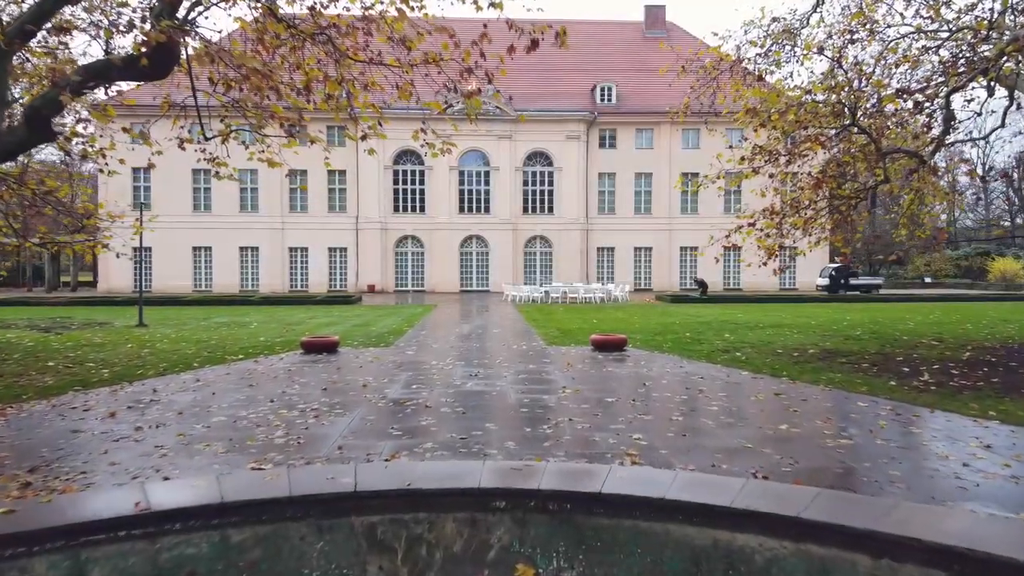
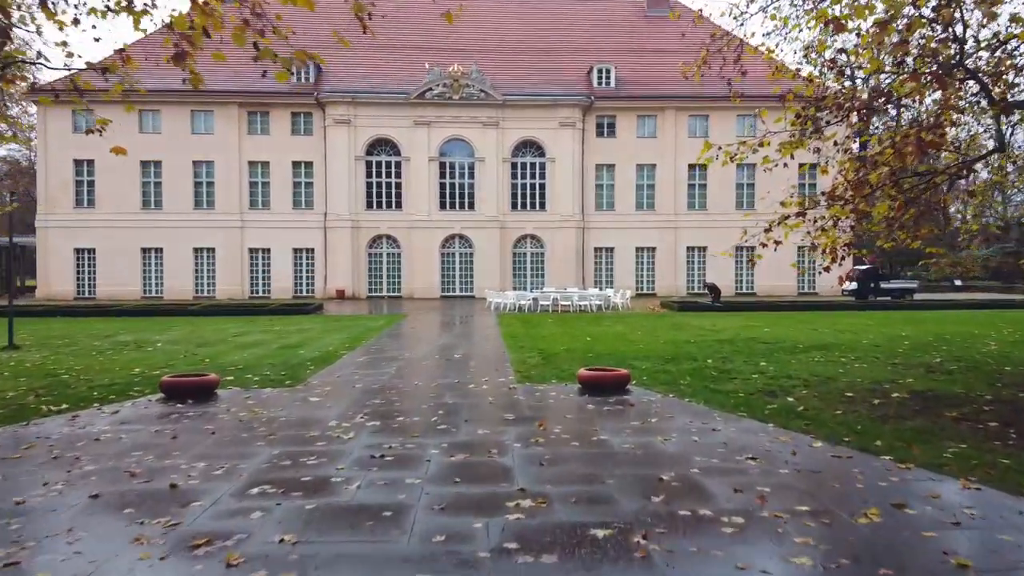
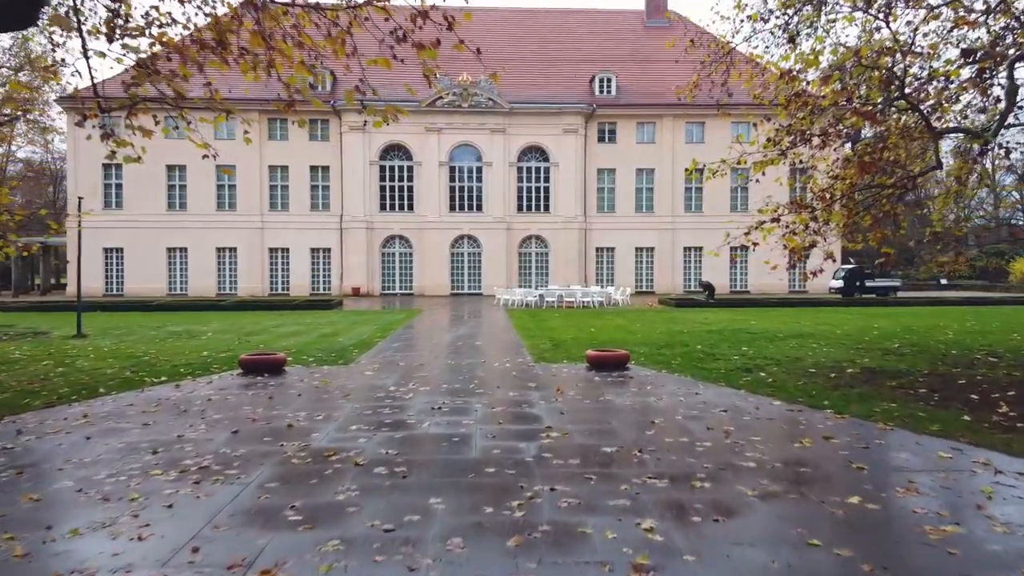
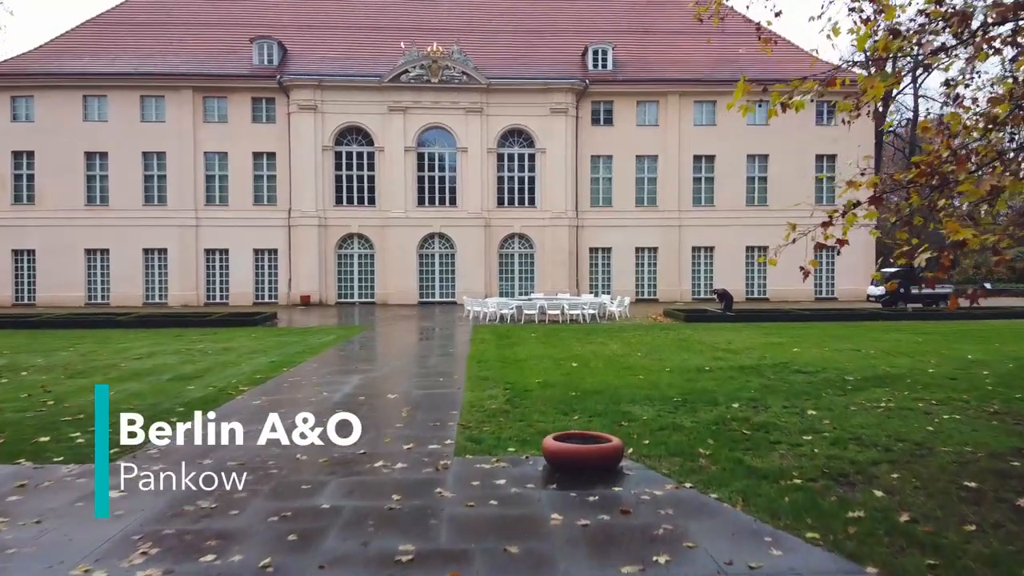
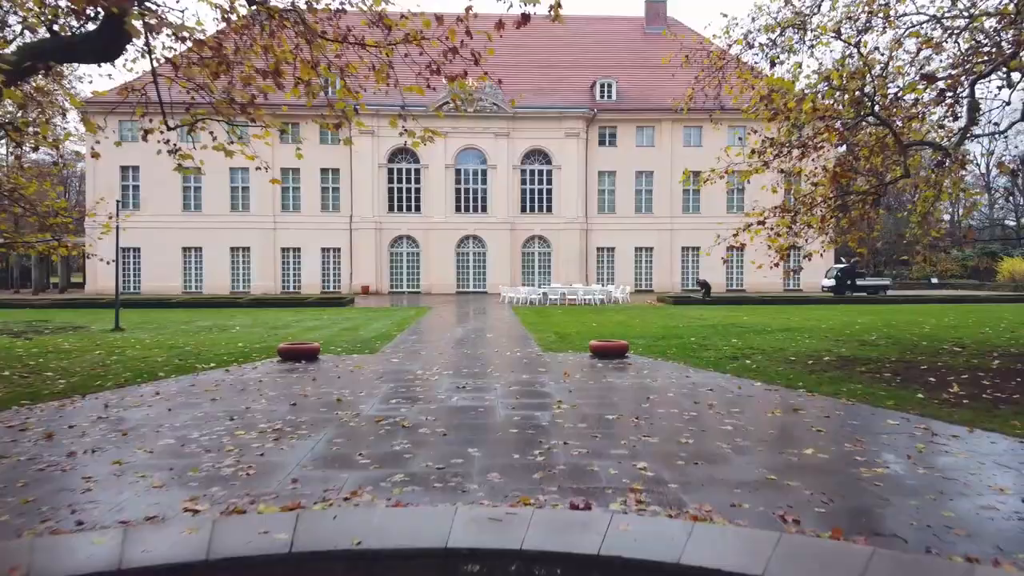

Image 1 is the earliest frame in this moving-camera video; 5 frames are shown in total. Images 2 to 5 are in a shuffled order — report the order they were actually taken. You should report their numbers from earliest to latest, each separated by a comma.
5, 3, 2, 4
